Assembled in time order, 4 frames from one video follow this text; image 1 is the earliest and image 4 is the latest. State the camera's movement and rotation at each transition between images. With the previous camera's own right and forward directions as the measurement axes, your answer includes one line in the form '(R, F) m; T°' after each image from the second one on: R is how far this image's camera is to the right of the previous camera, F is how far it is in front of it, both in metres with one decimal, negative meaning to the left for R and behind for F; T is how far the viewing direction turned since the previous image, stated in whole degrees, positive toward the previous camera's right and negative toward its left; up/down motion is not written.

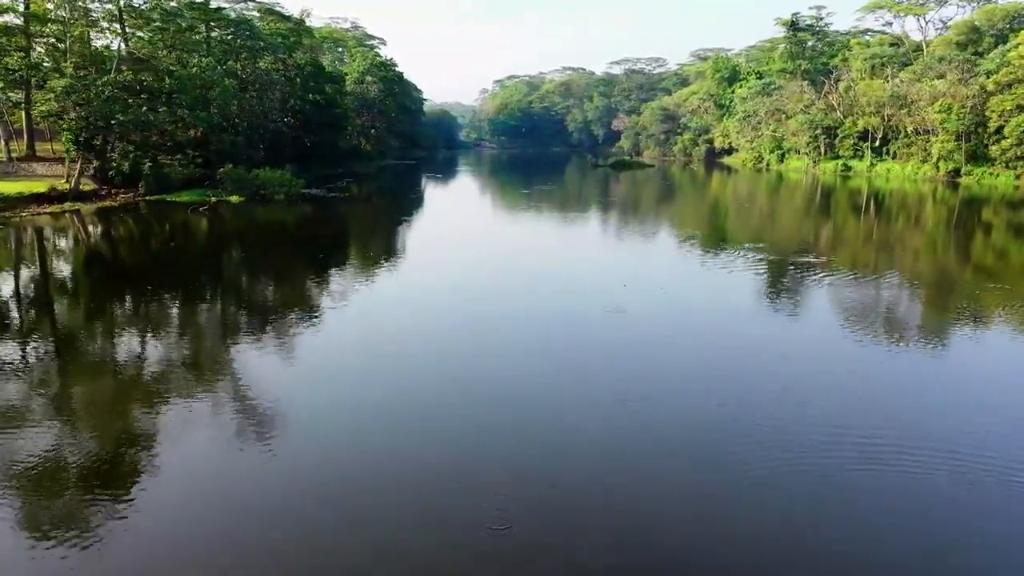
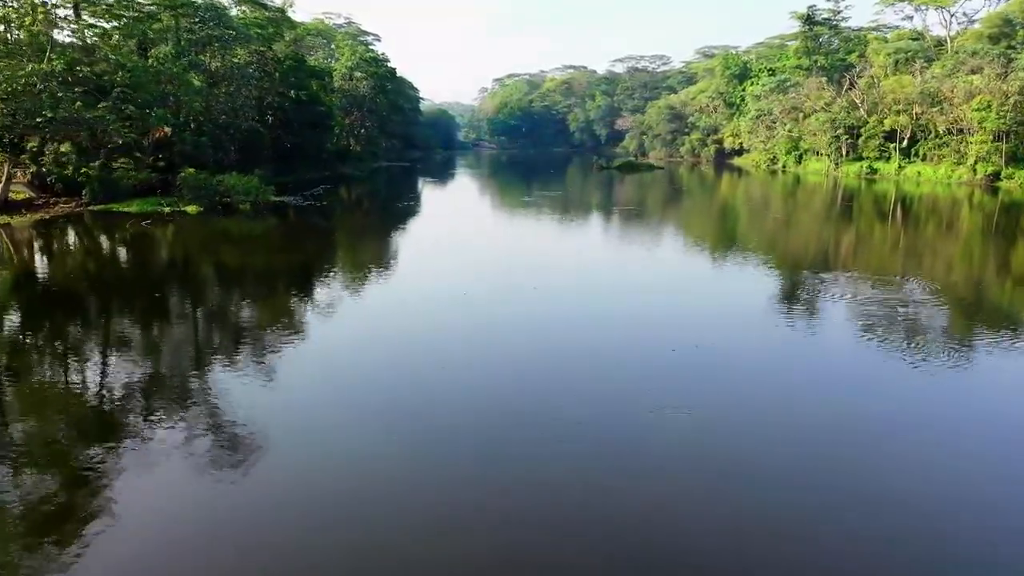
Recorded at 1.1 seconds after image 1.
(0.0, +1.4) m; 0°
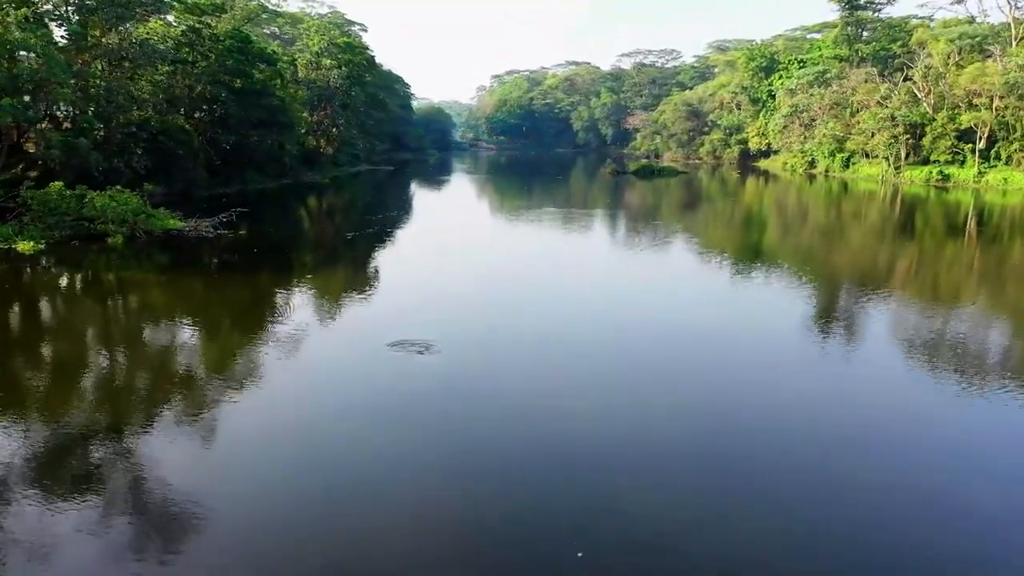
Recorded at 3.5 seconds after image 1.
(0.0, +3.1) m; 0°
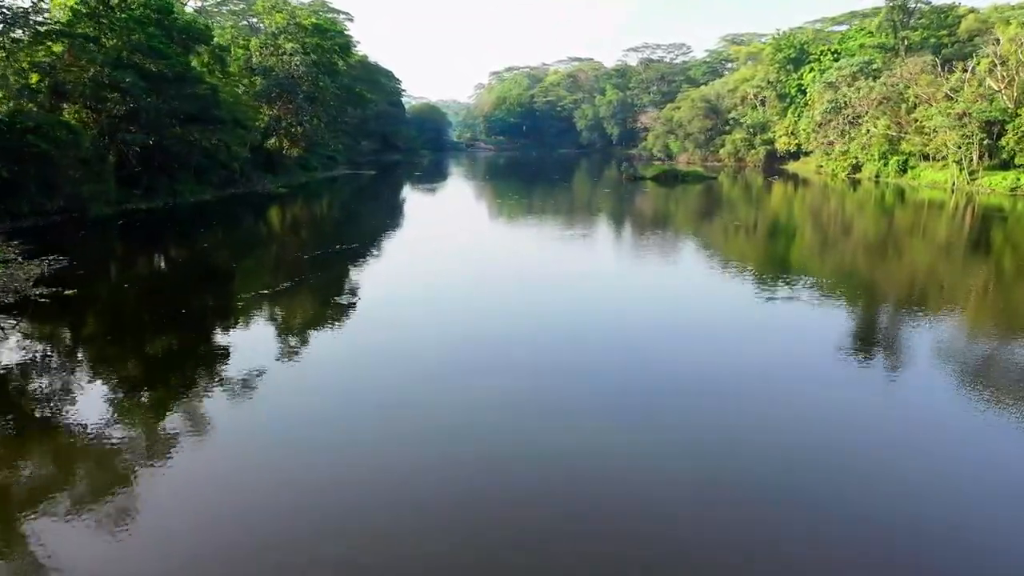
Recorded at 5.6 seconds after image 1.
(0.0, +2.7) m; 0°
